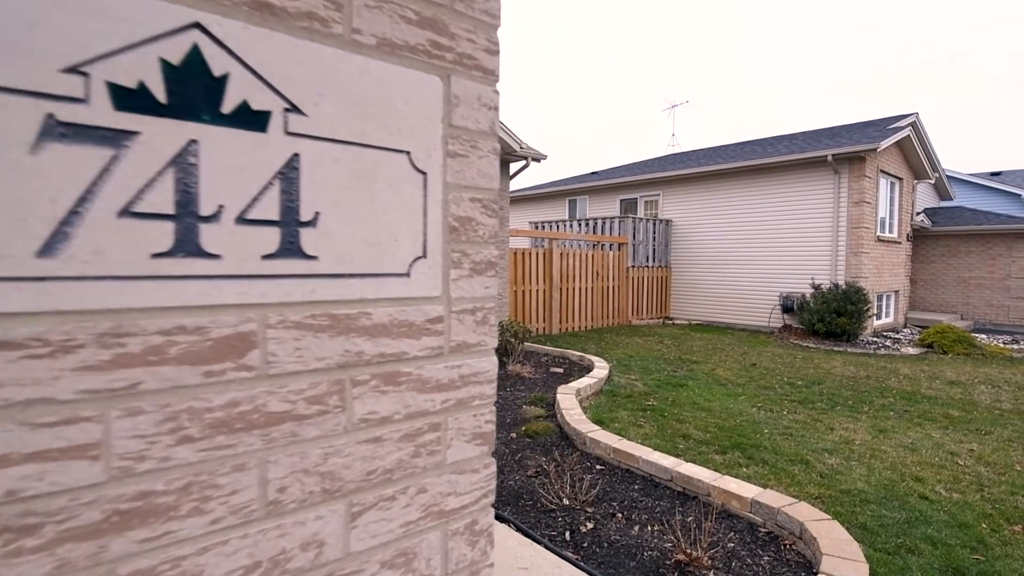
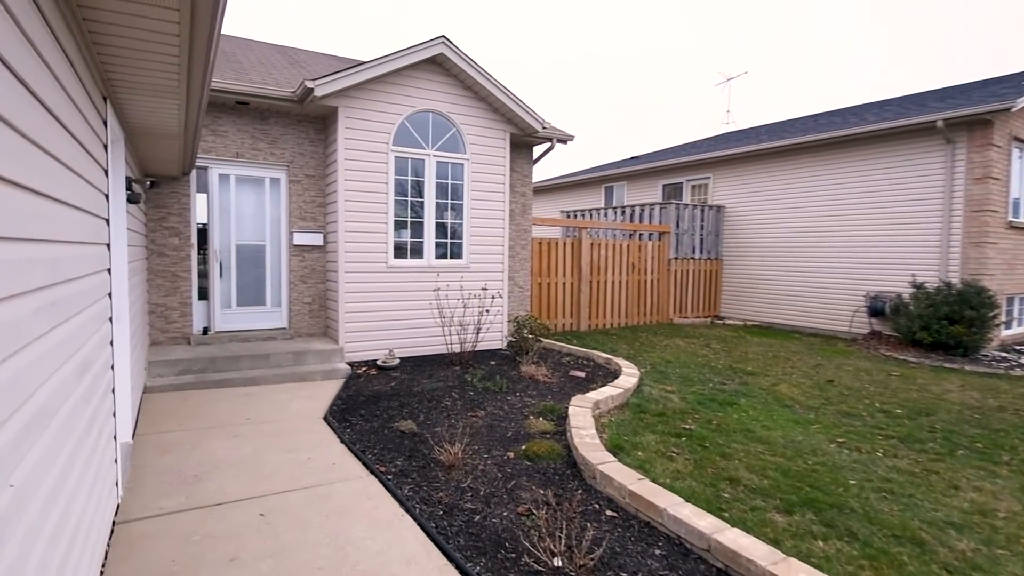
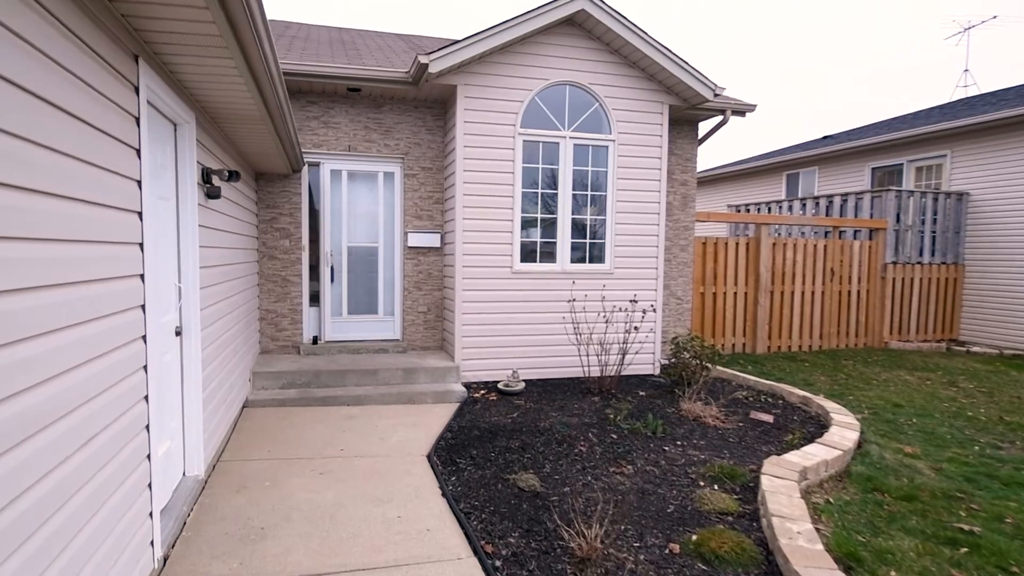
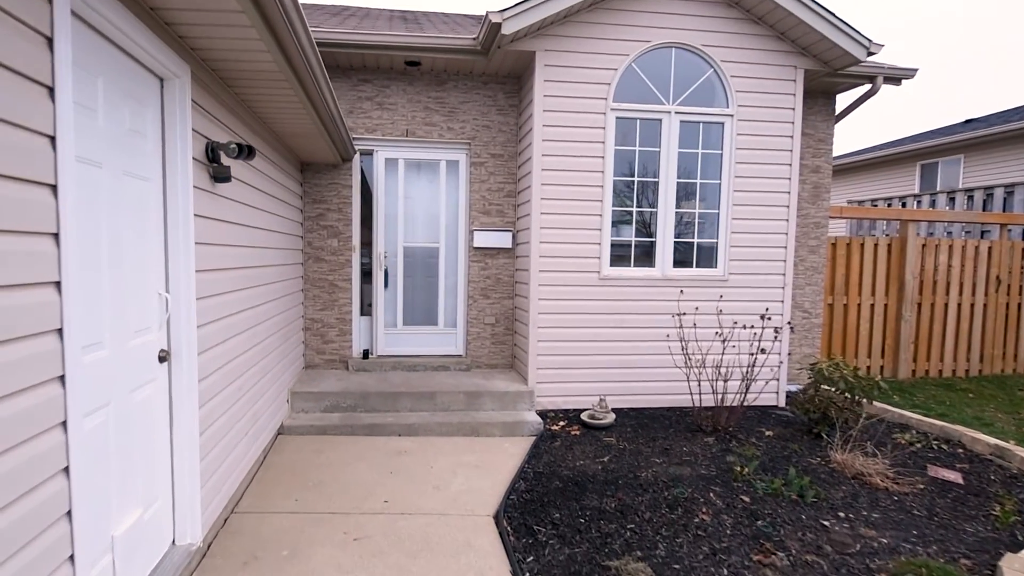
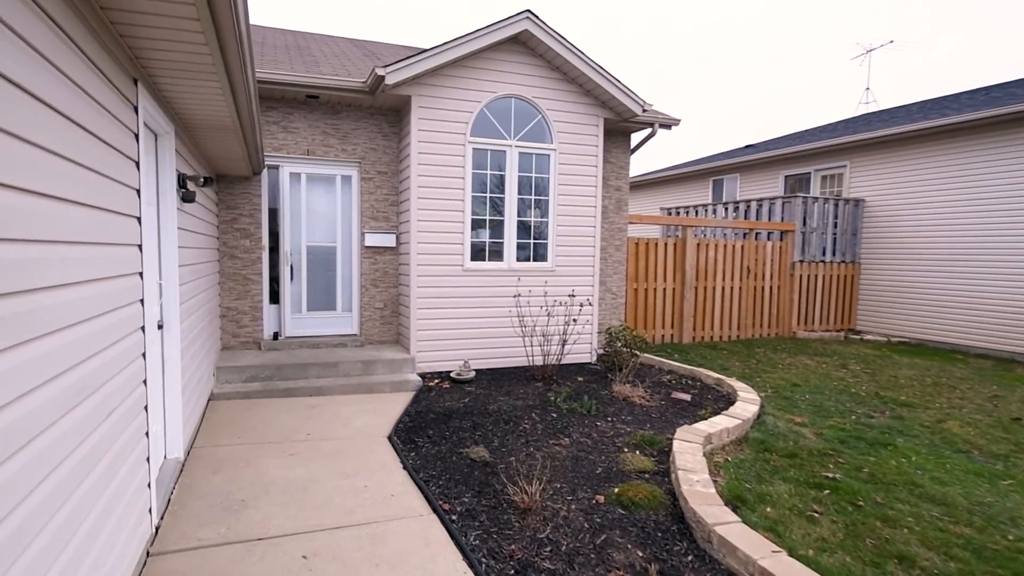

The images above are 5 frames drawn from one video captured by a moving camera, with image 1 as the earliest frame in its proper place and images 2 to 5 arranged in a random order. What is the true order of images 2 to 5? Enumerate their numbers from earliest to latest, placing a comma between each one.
2, 5, 3, 4
